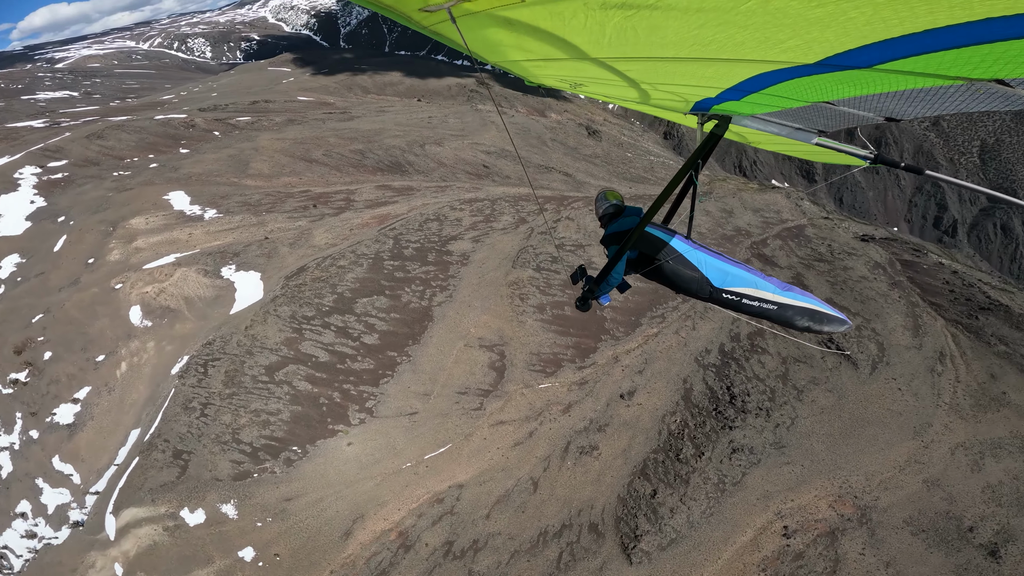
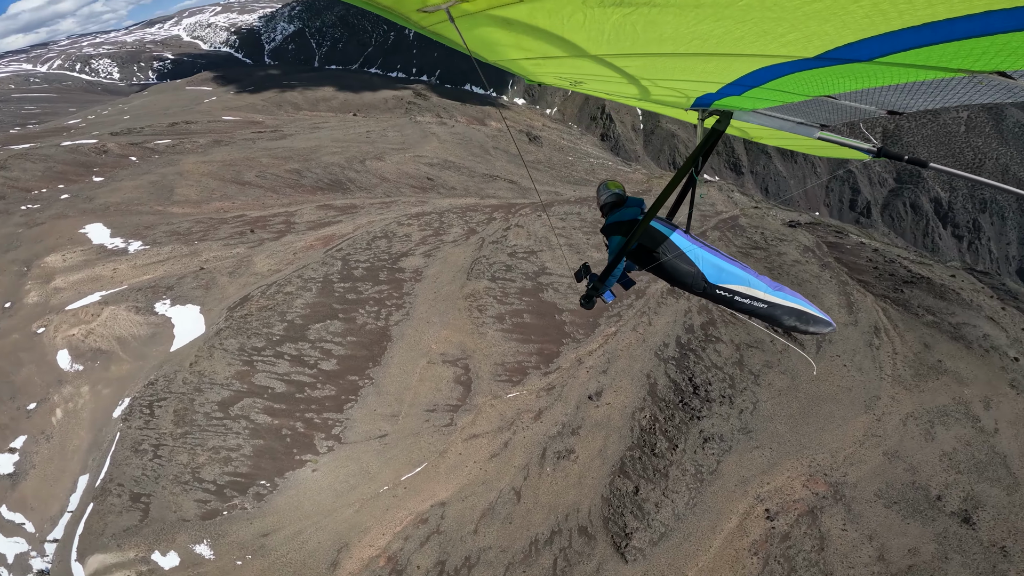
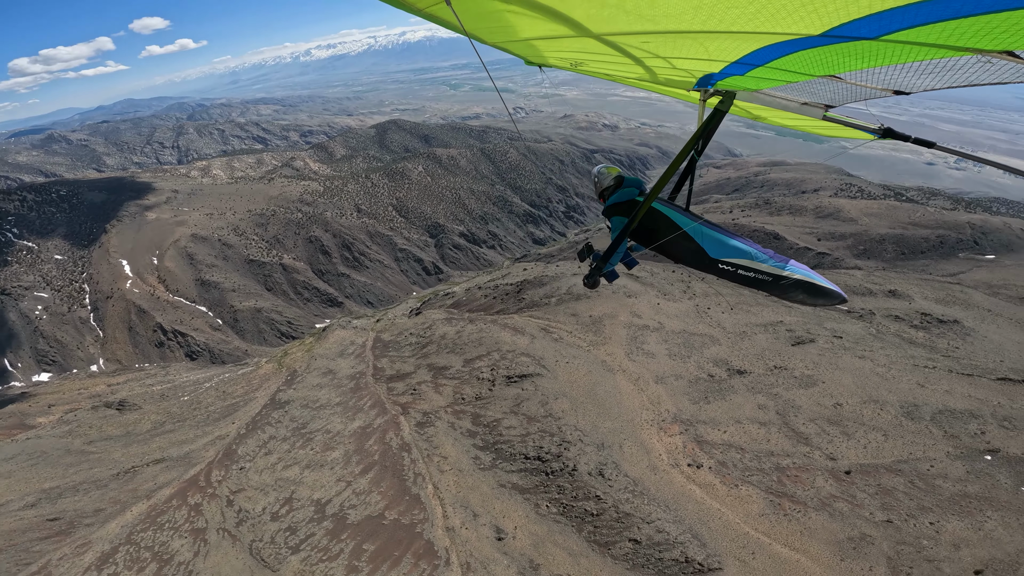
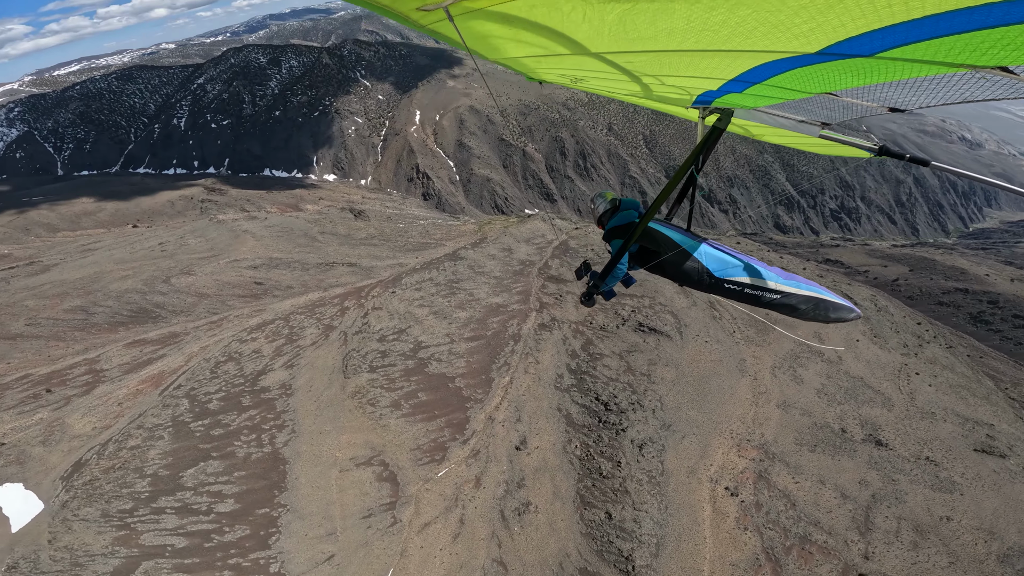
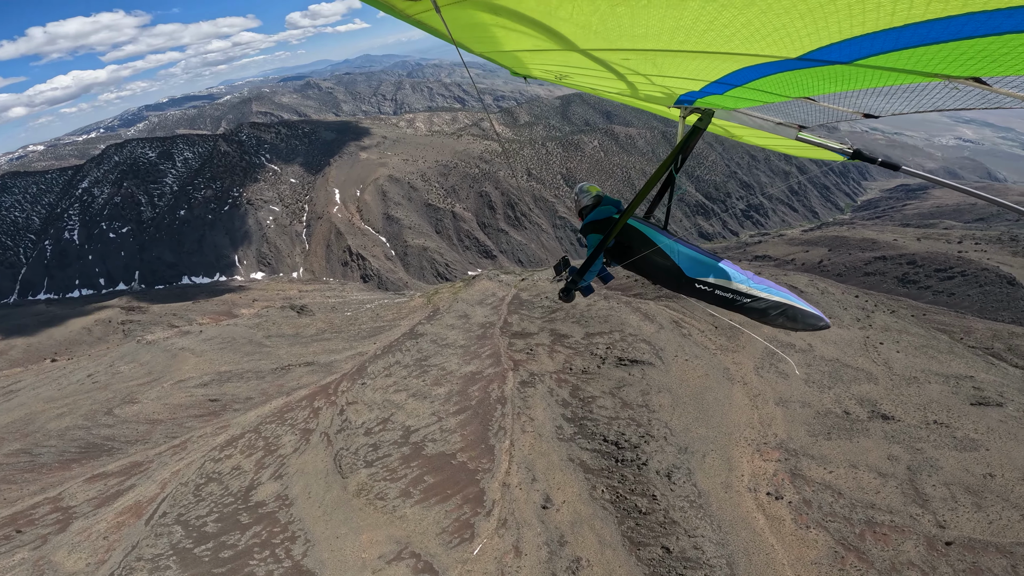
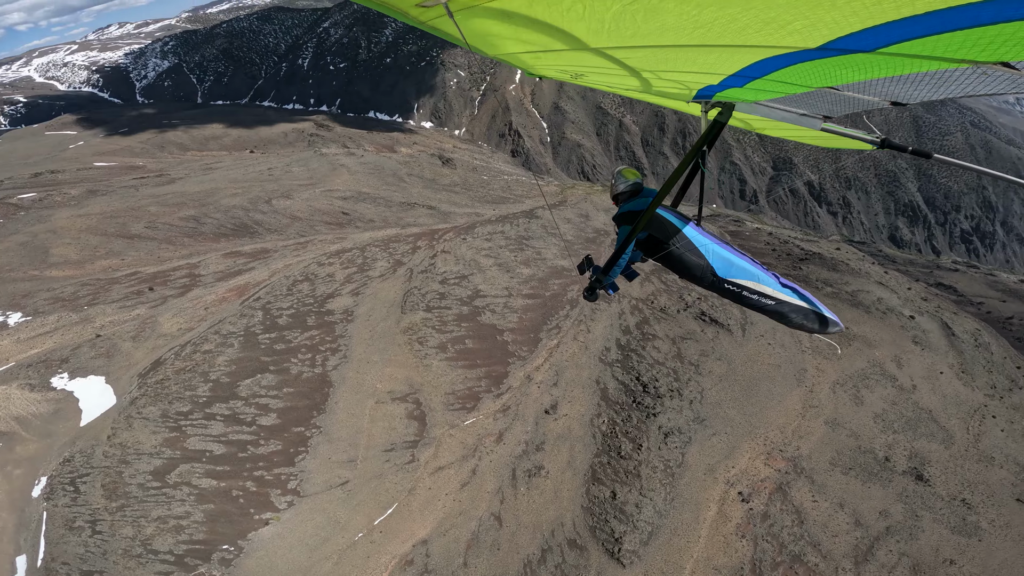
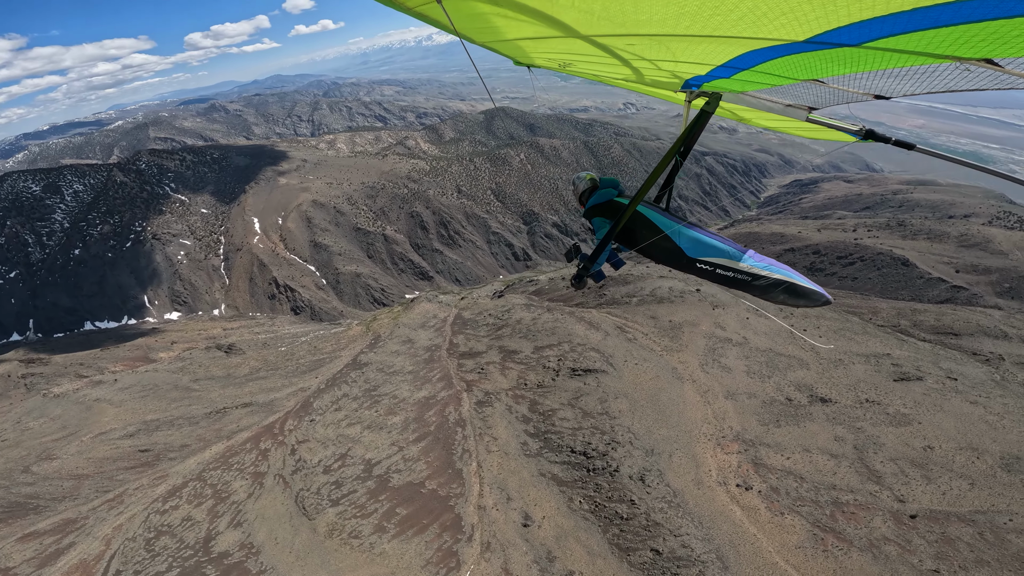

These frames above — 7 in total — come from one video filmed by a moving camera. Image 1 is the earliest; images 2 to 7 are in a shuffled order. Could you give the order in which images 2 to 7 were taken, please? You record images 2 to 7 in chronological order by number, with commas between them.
2, 6, 4, 5, 7, 3
